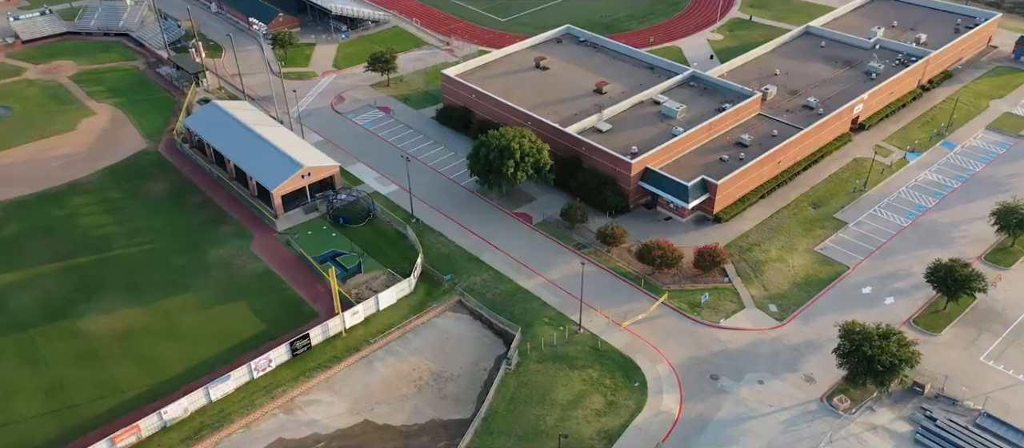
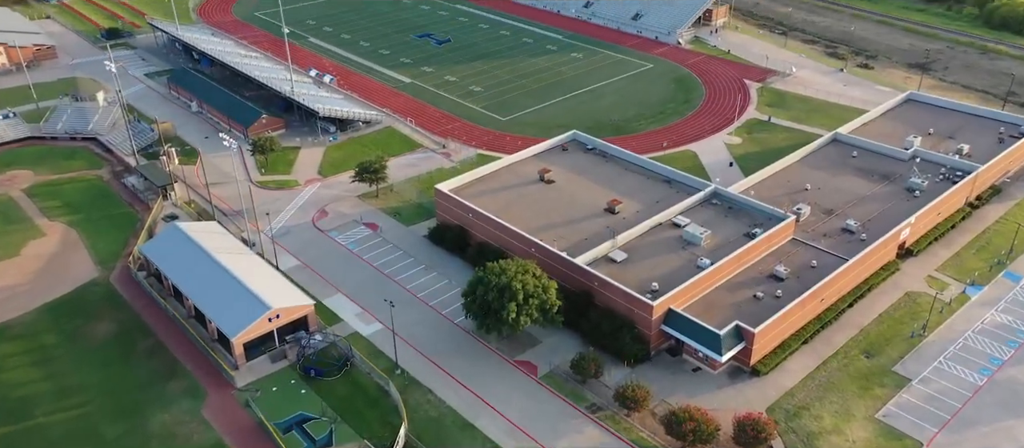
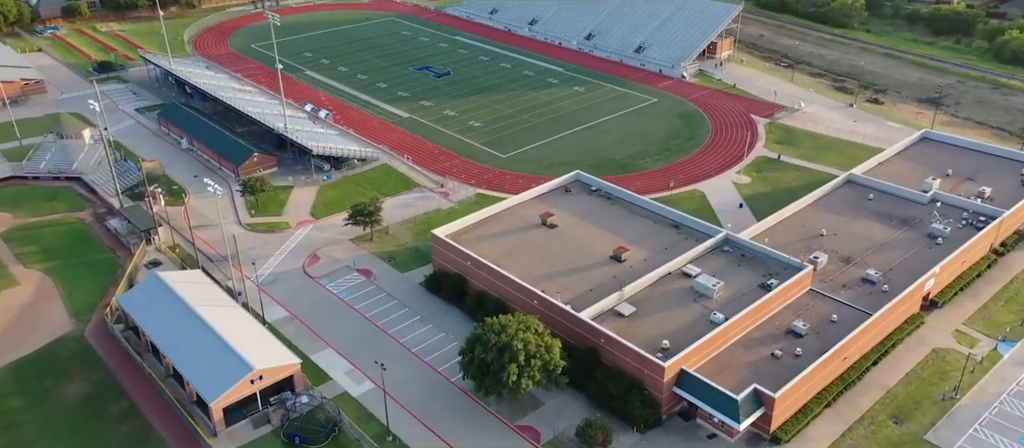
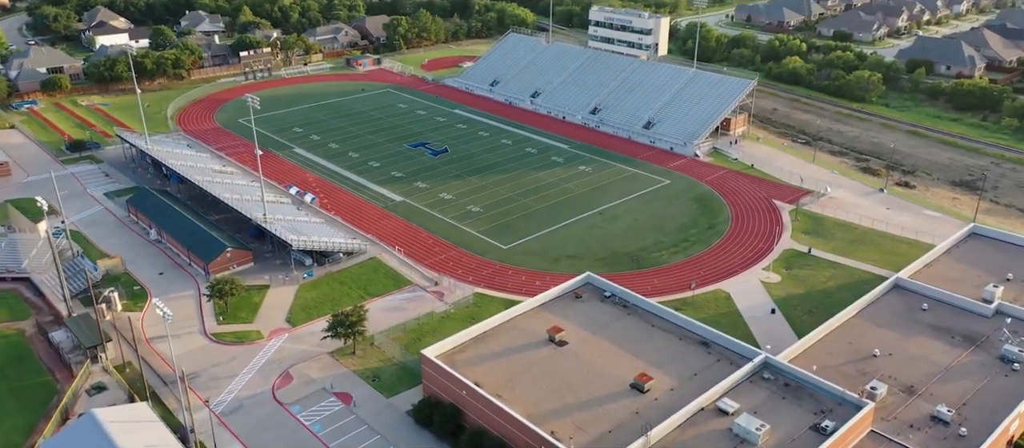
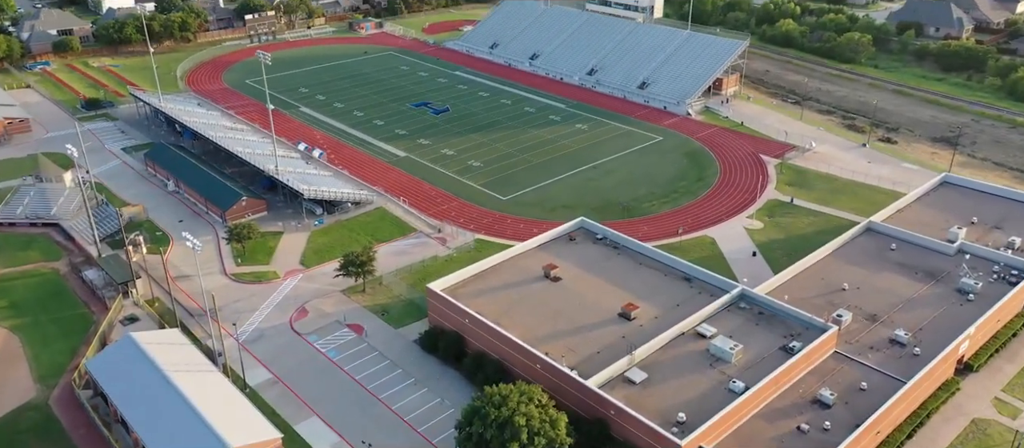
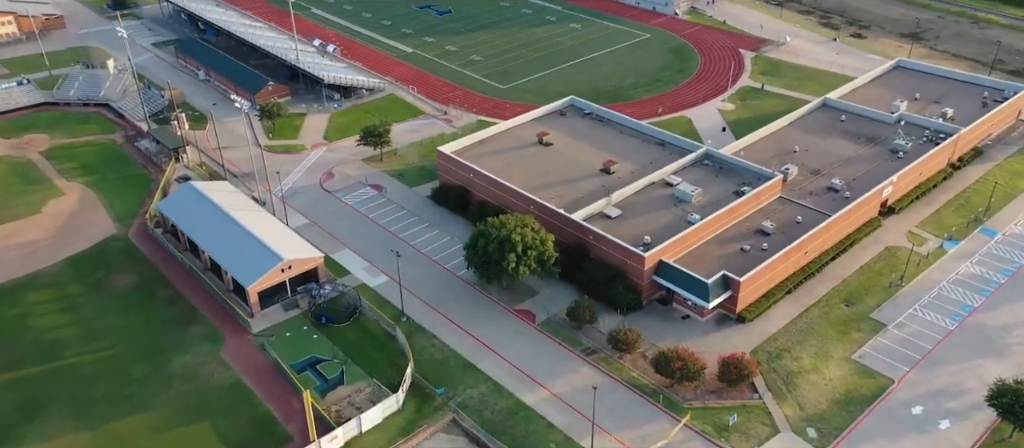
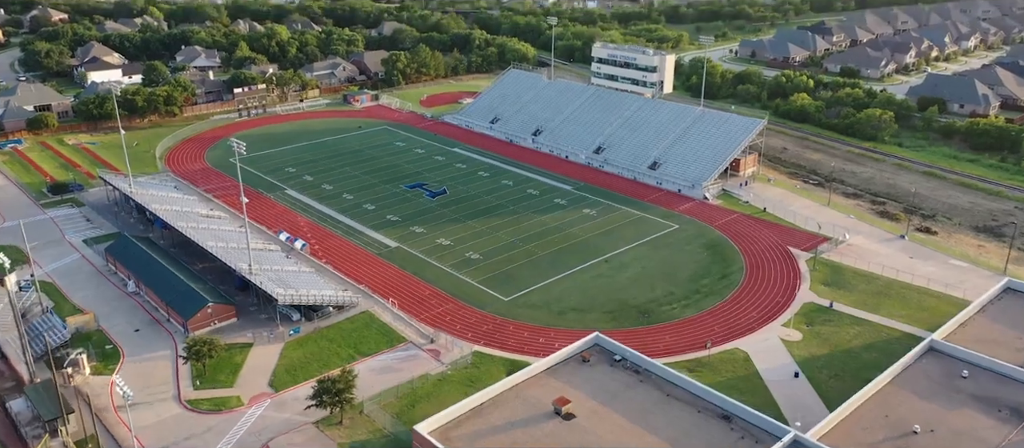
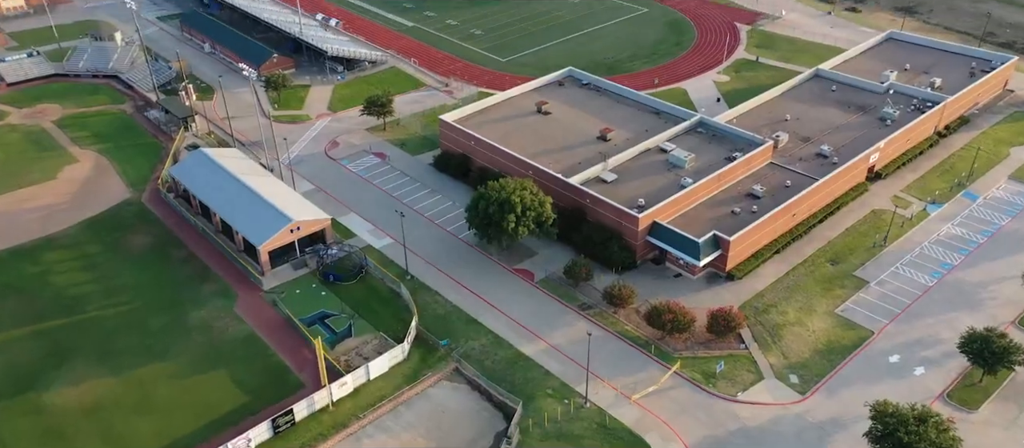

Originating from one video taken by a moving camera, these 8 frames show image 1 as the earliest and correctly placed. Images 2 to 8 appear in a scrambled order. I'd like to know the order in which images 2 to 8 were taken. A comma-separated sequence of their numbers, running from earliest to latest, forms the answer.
8, 6, 2, 3, 5, 4, 7
